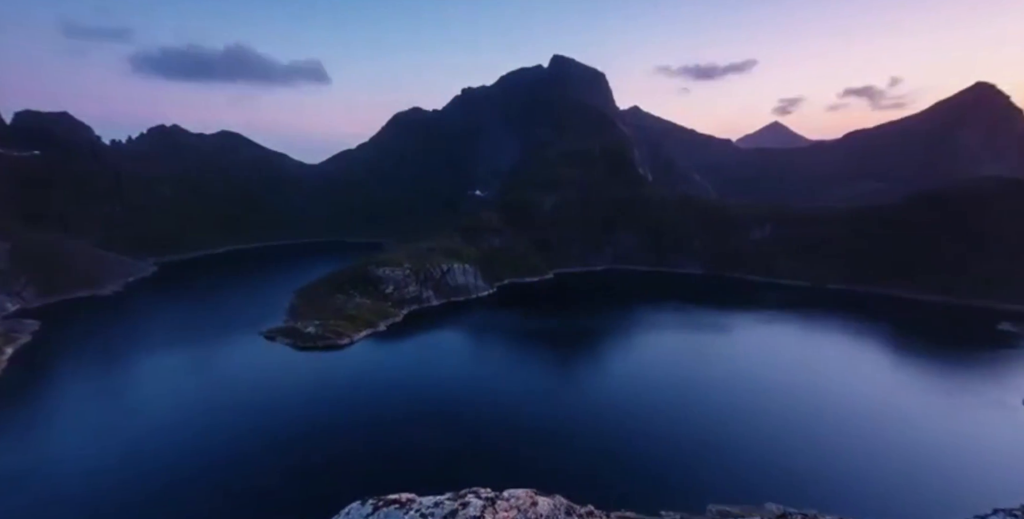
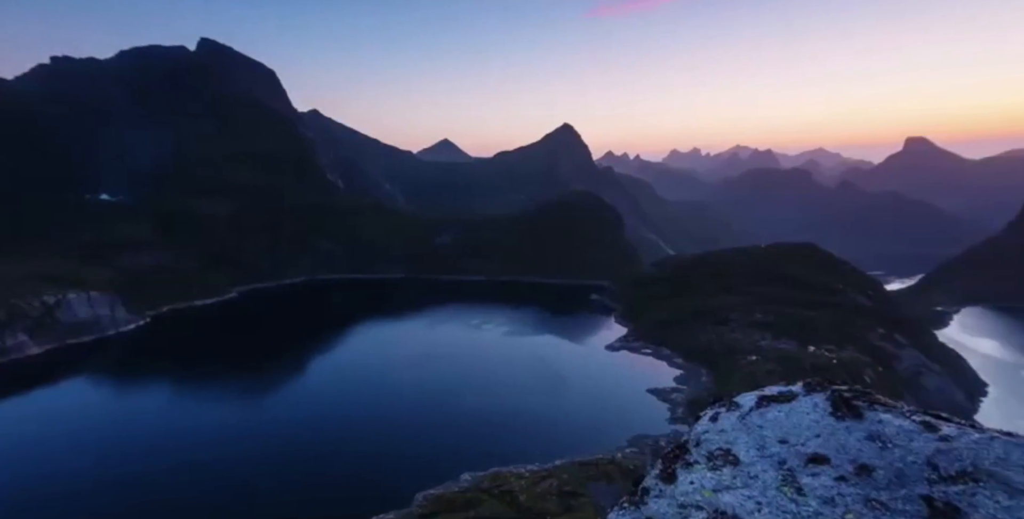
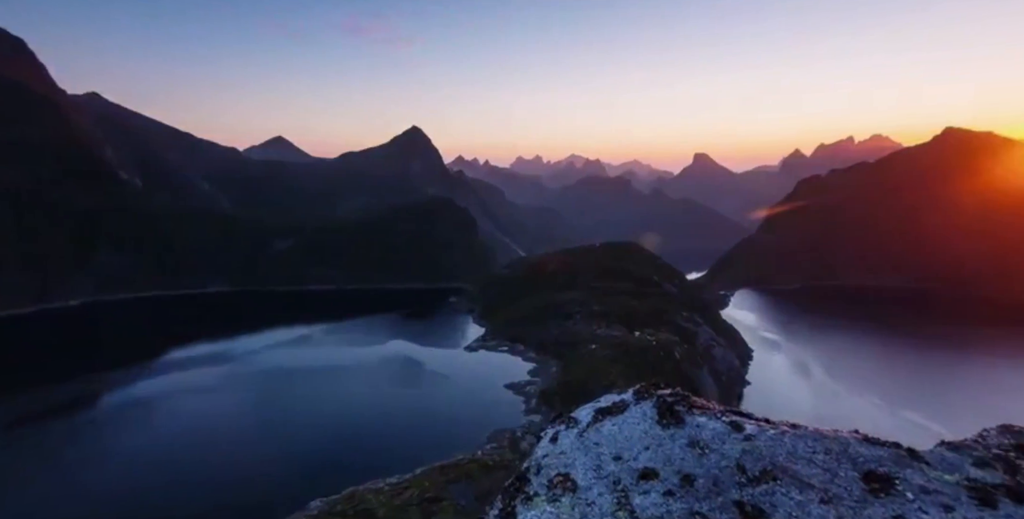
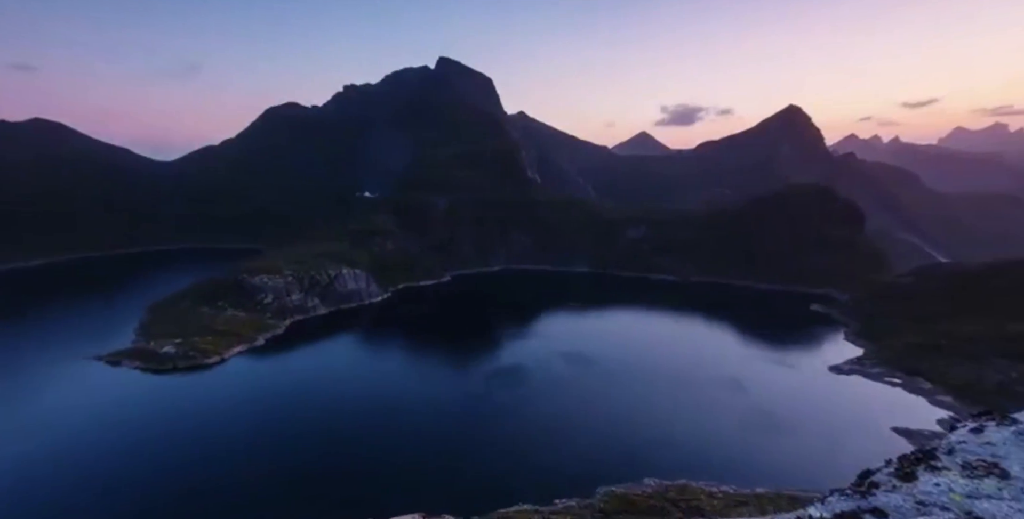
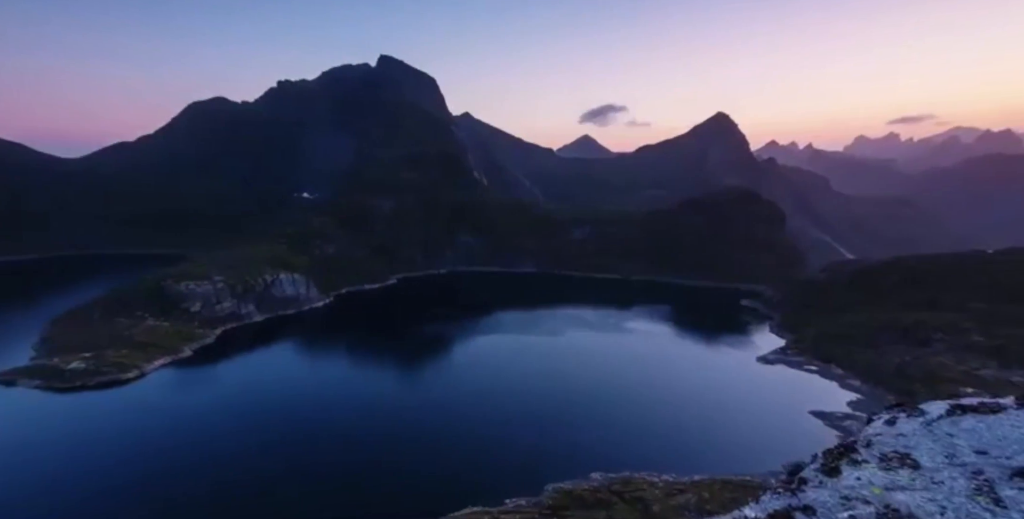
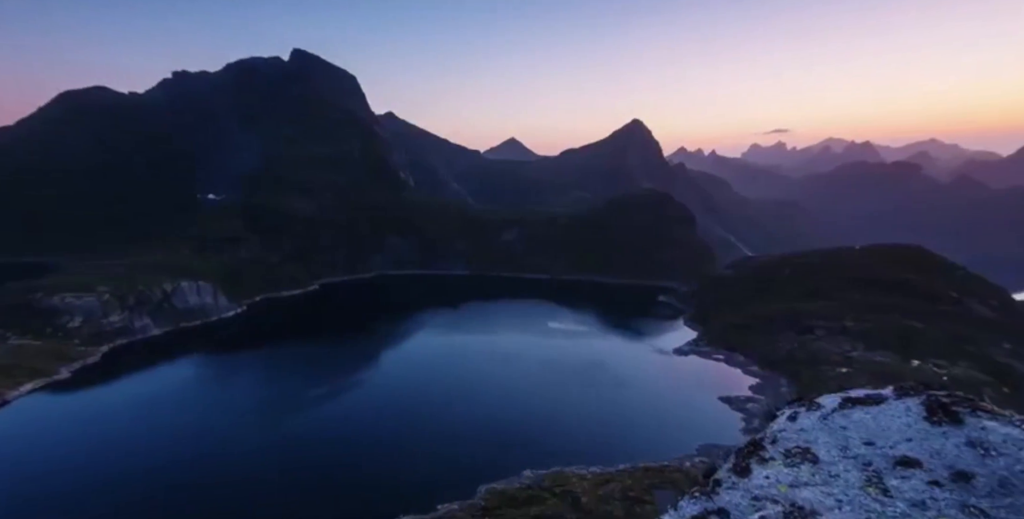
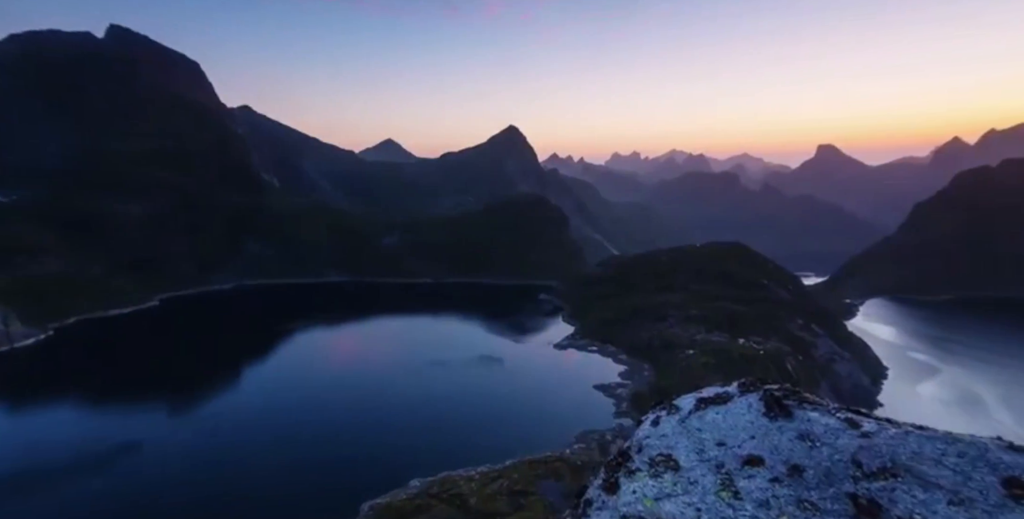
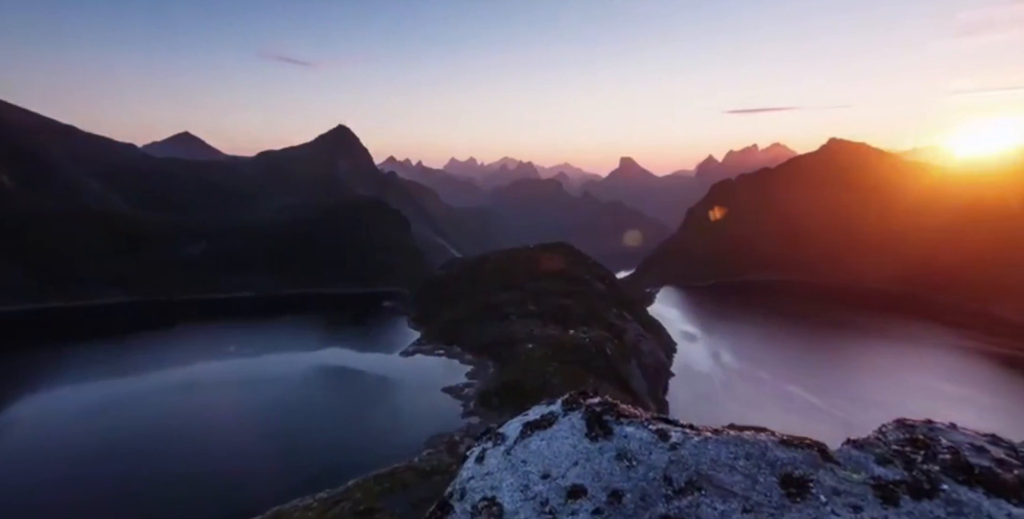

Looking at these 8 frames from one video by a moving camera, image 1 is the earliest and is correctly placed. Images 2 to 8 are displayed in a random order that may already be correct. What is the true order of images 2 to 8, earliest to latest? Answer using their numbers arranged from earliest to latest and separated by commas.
4, 5, 6, 2, 7, 3, 8
